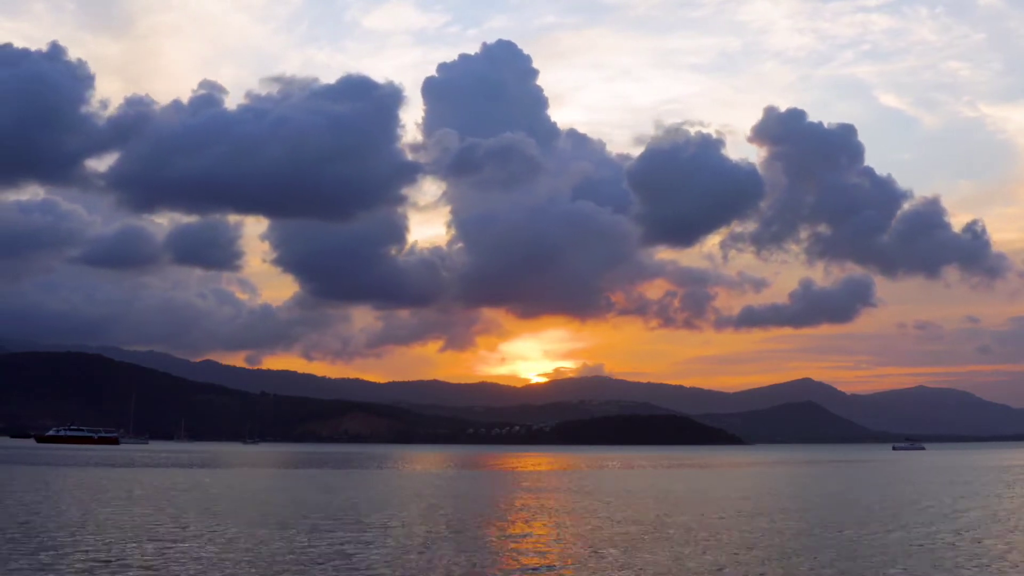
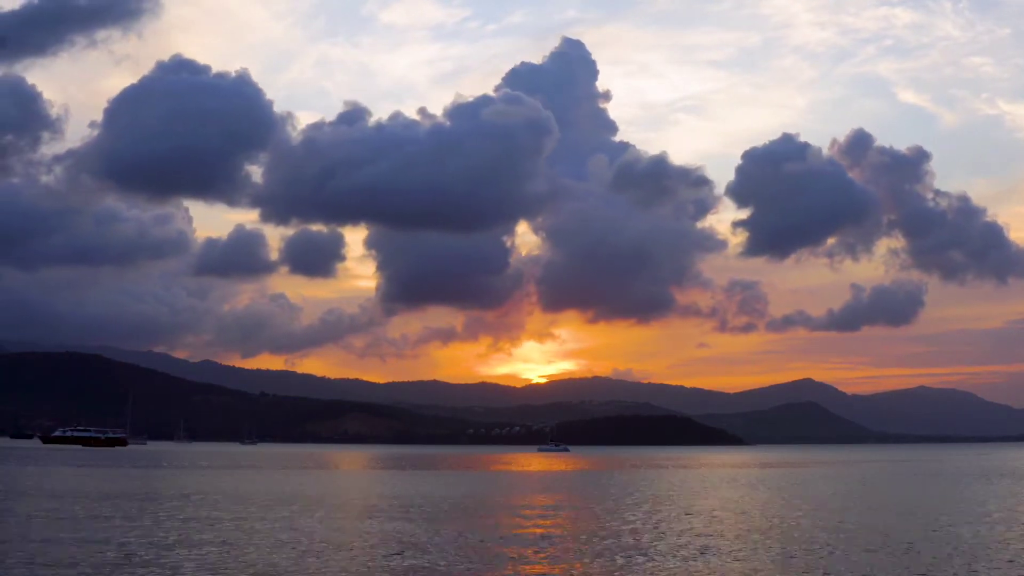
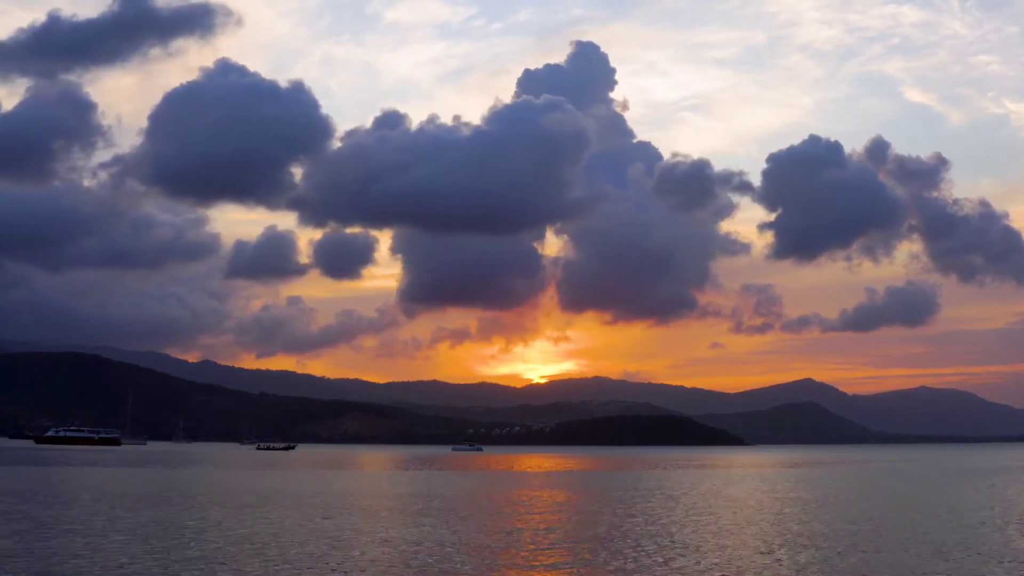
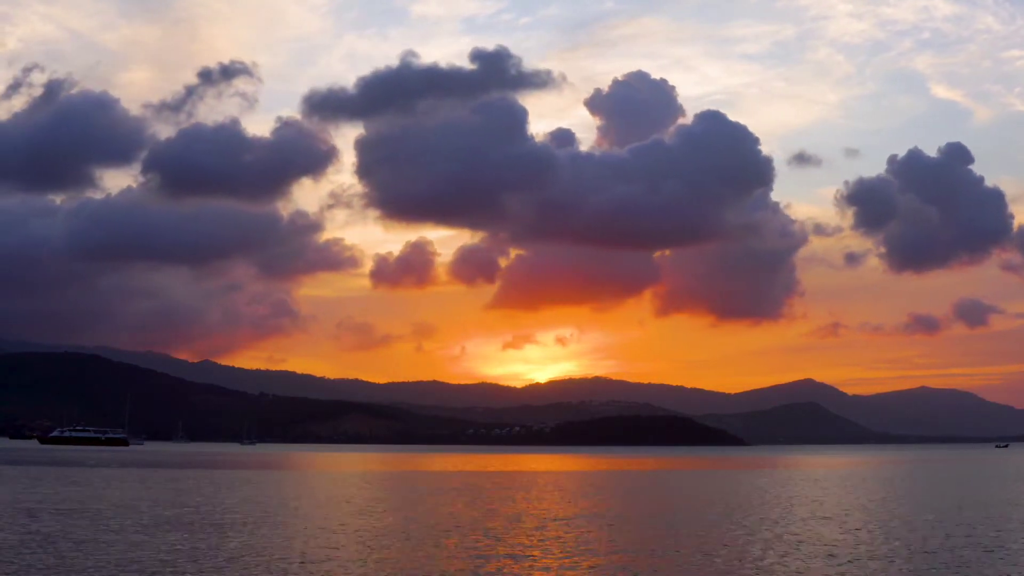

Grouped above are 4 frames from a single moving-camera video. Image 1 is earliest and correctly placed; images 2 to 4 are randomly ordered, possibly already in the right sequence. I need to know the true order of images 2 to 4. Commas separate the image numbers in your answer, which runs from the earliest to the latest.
2, 3, 4
